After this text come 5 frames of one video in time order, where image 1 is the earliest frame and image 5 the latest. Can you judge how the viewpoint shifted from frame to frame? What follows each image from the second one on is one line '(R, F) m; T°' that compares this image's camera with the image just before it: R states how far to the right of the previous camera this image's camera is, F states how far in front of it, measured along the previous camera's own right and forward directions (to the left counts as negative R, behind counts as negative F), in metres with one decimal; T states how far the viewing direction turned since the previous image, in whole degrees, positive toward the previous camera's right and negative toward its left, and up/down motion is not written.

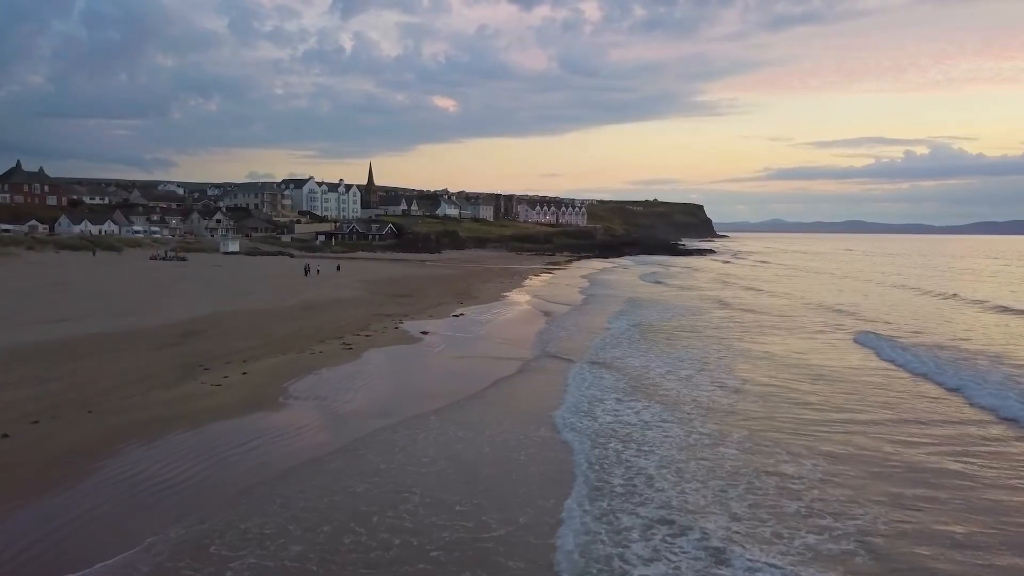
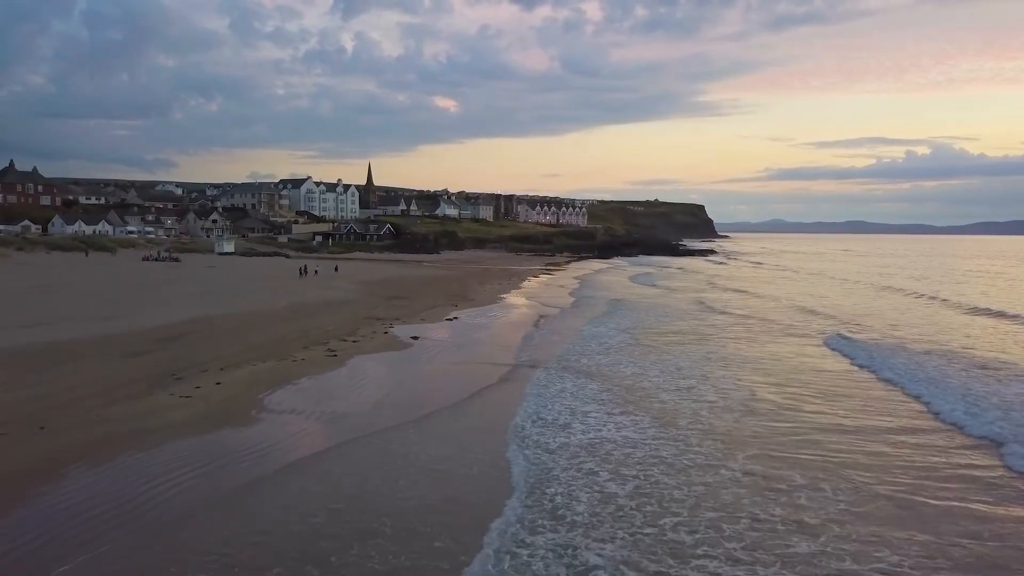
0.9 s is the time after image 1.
(+0.2, +0.8) m; 0°
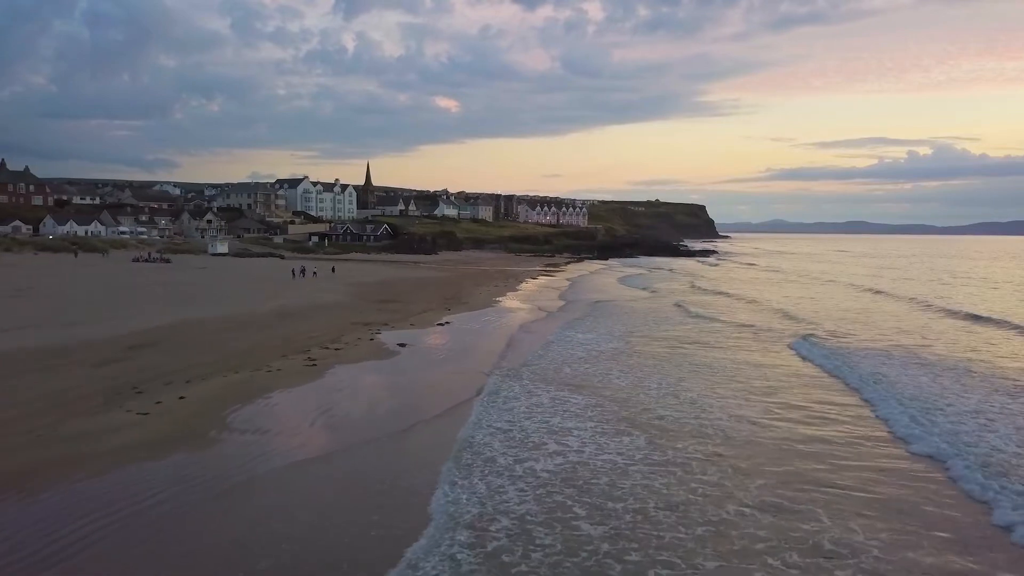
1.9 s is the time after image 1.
(+0.2, +1.0) m; 0°
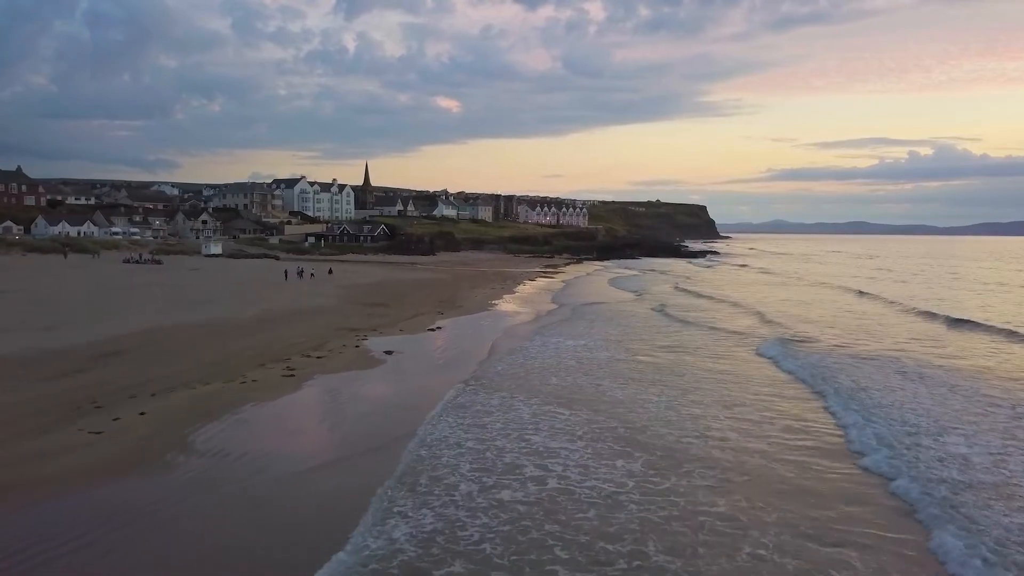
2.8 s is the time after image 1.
(+0.2, +0.9) m; 0°
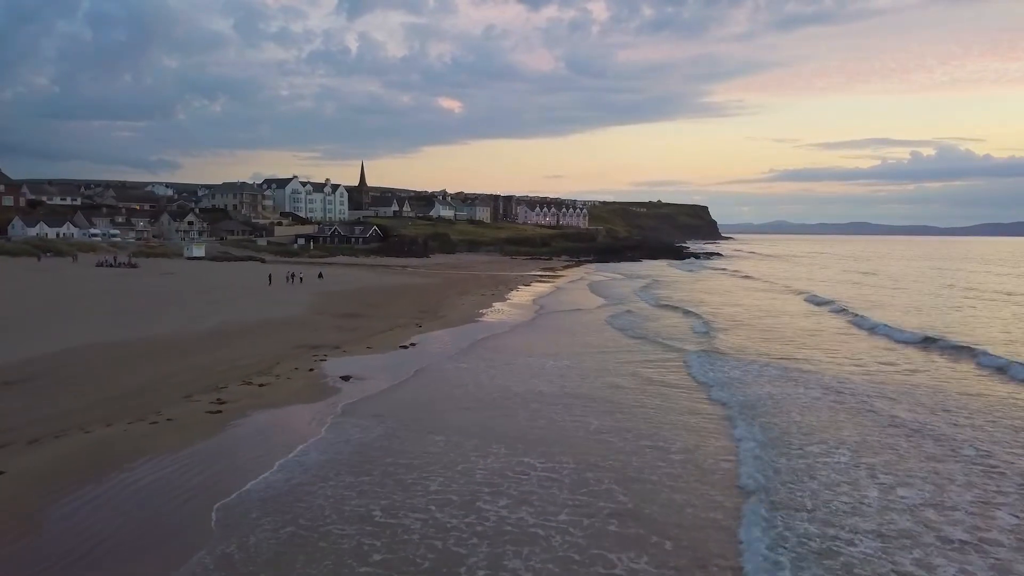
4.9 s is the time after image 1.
(+0.5, +2.2) m; 0°
